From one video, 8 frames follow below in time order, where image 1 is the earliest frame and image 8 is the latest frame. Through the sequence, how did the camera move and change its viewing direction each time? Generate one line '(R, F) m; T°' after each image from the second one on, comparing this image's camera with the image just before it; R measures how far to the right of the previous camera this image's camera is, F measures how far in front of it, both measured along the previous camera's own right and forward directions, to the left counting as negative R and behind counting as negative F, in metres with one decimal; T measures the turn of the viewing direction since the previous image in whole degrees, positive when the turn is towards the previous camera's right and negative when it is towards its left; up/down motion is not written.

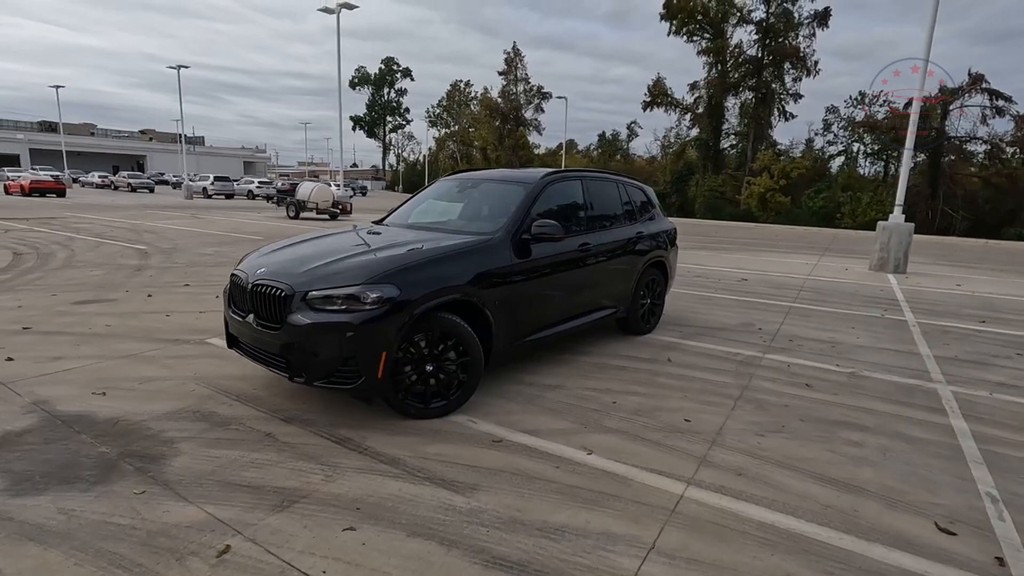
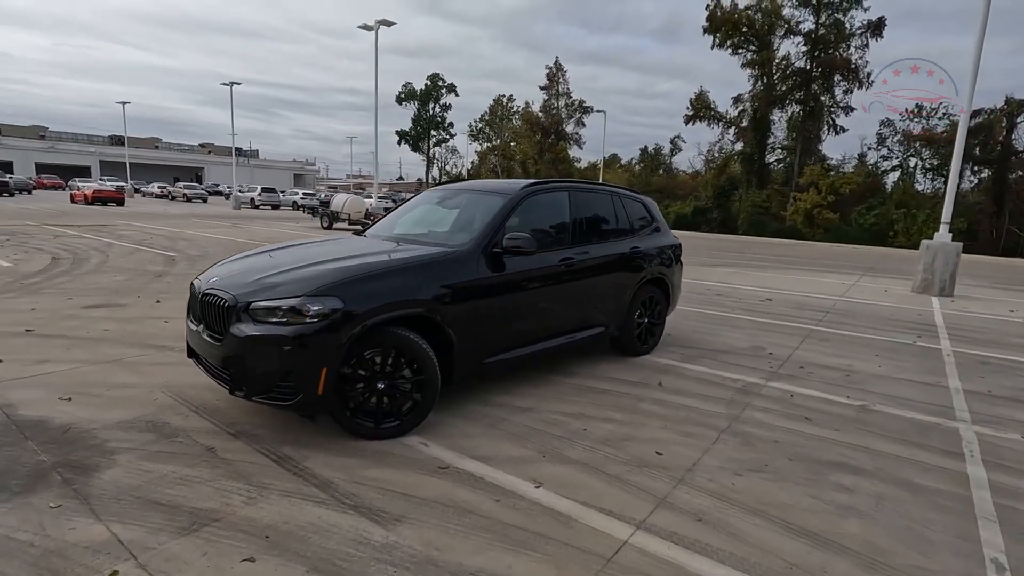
(+0.6, +0.3) m; -4°
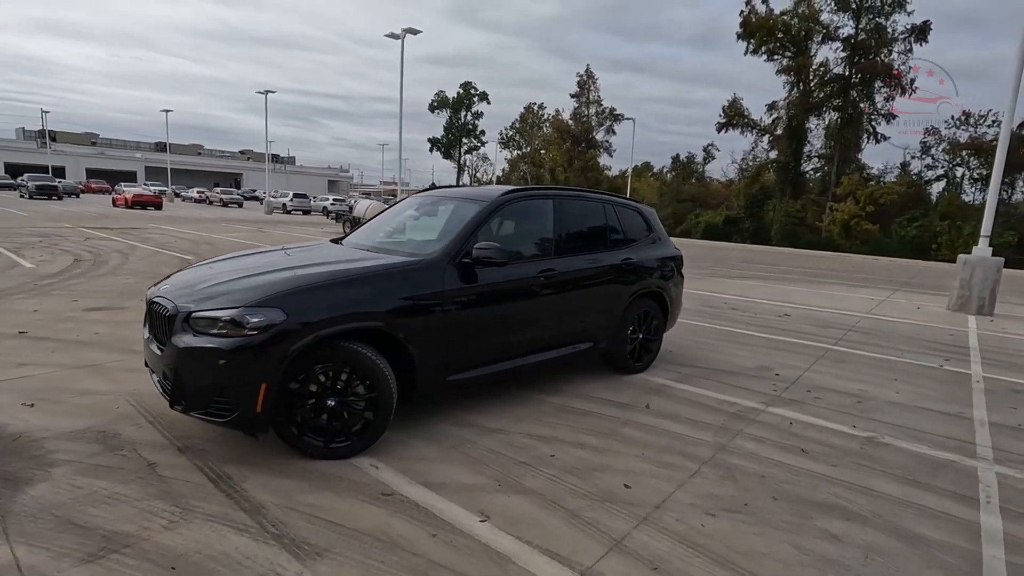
(+0.5, +0.3) m; -3°
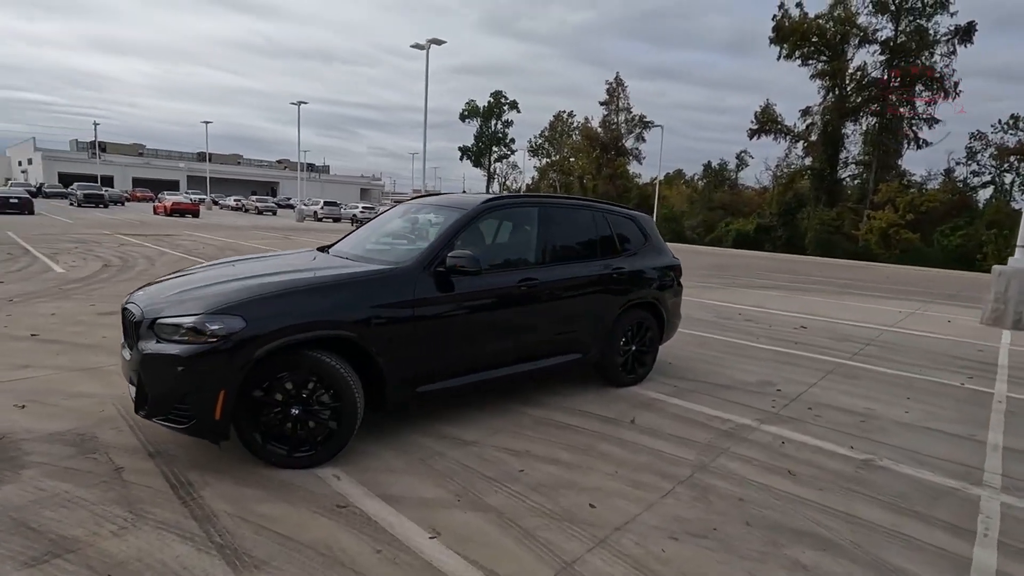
(+0.4, +0.1) m; -3°
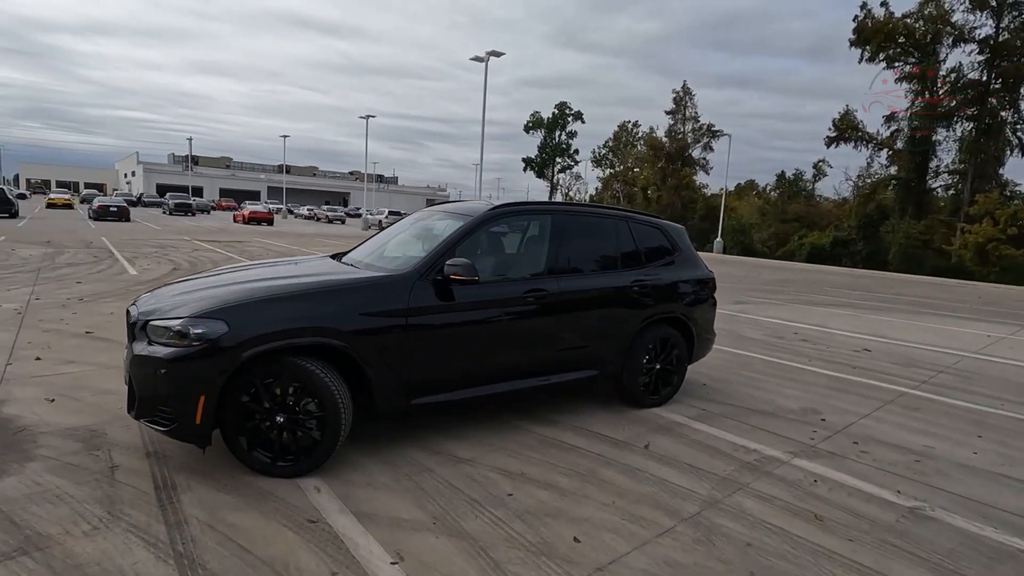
(+0.5, +0.3) m; -7°
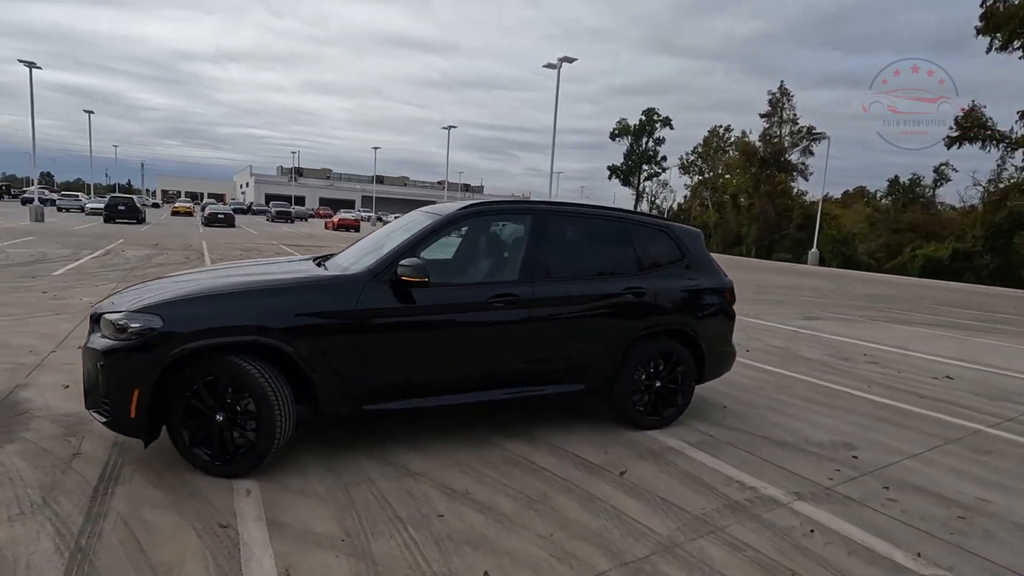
(+0.9, +0.4) m; -9°
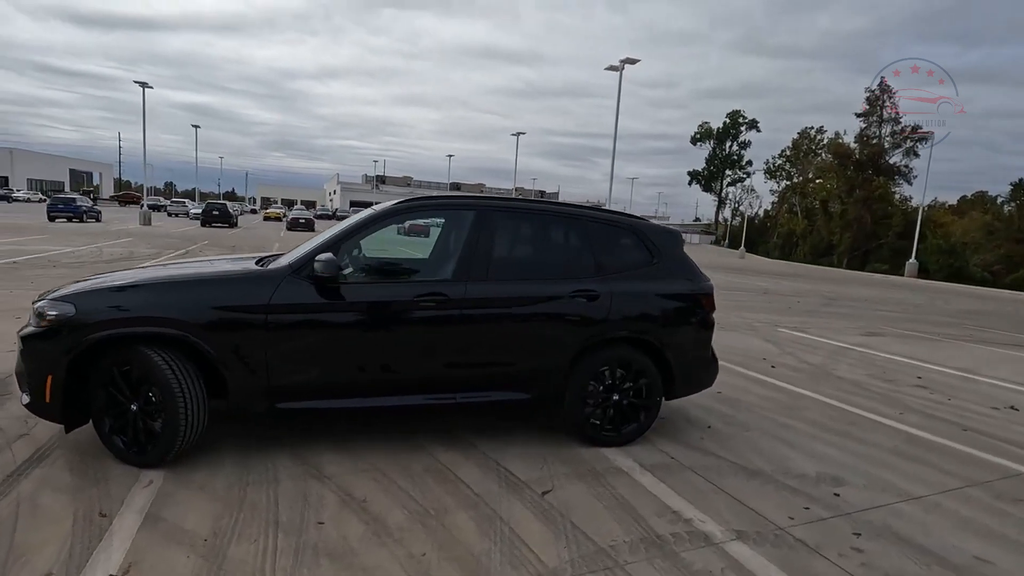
(+1.1, +0.3) m; -8°
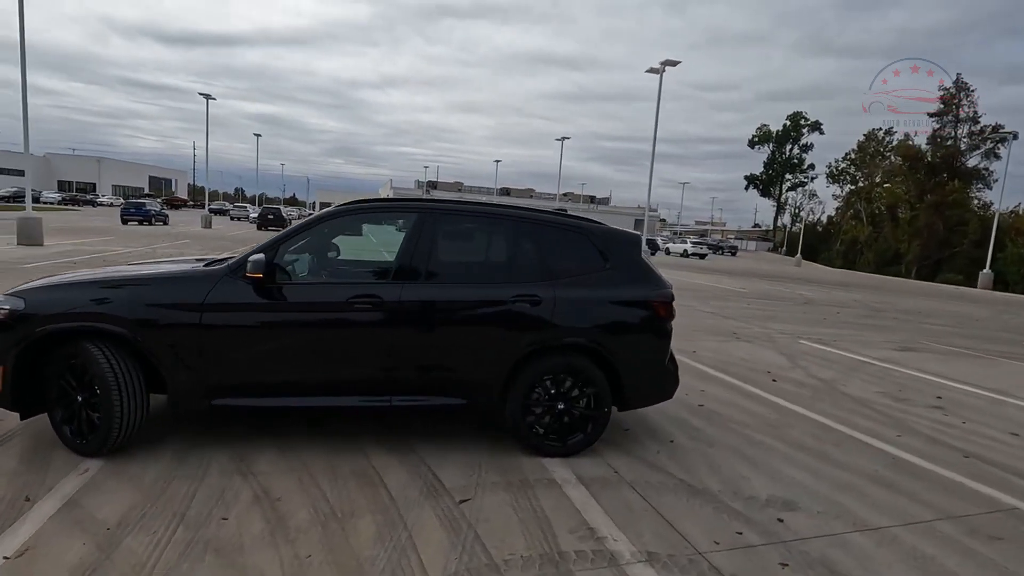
(+0.9, +0.1) m; -5°
